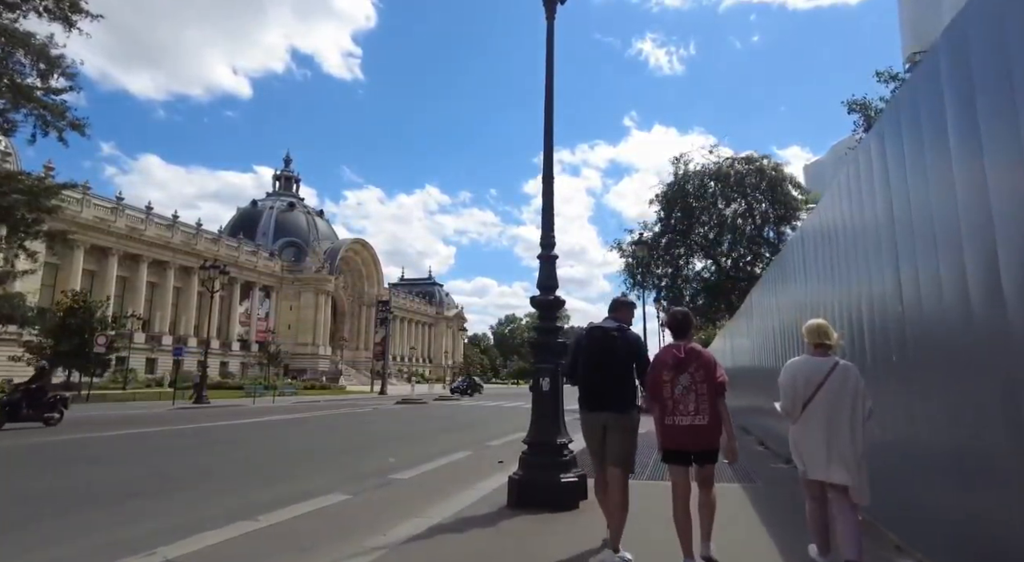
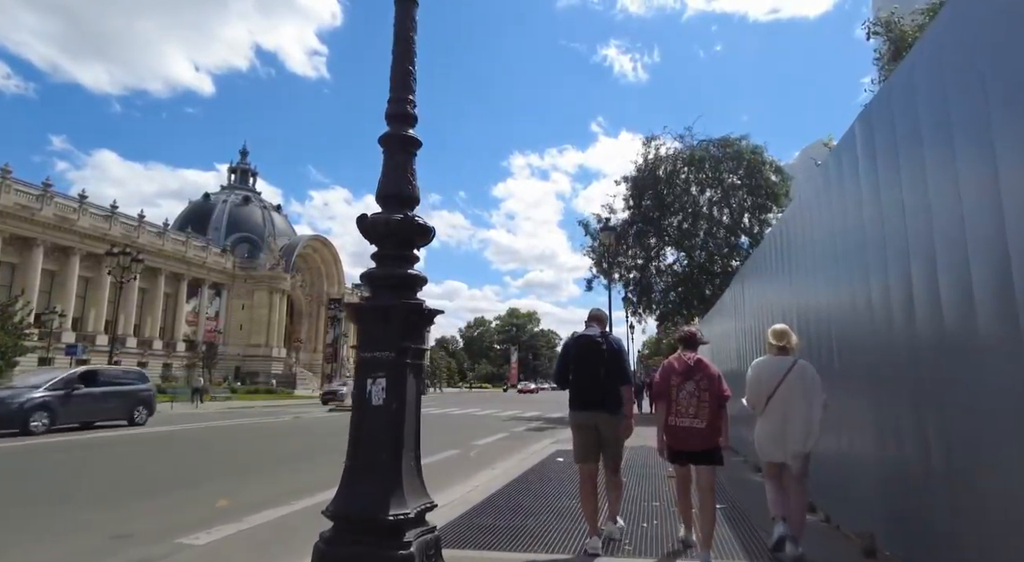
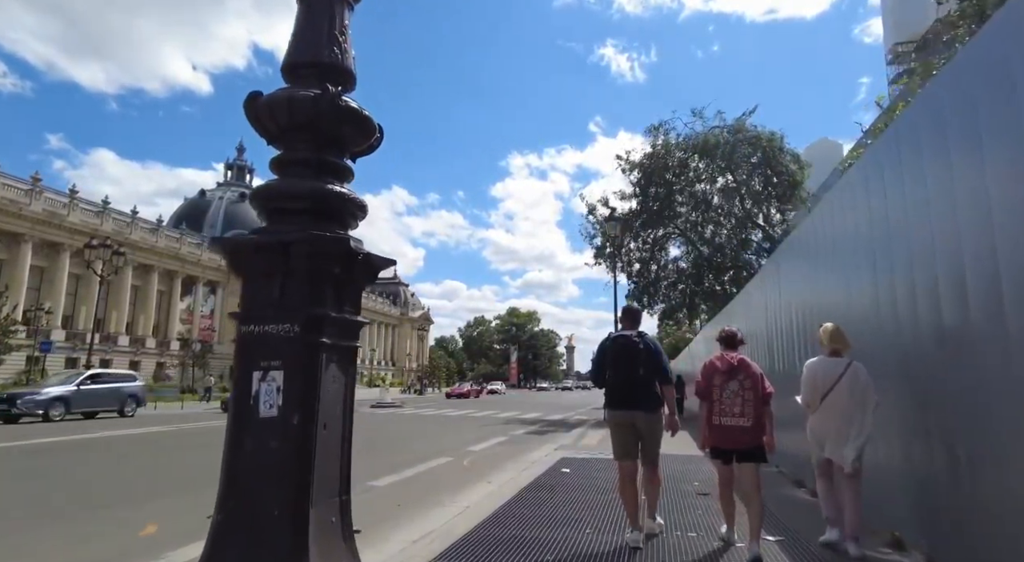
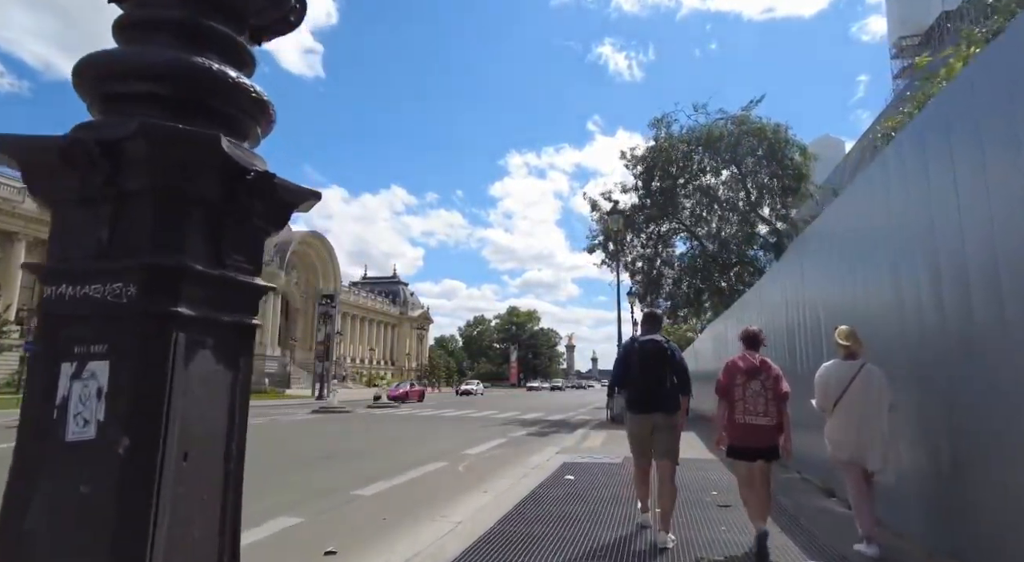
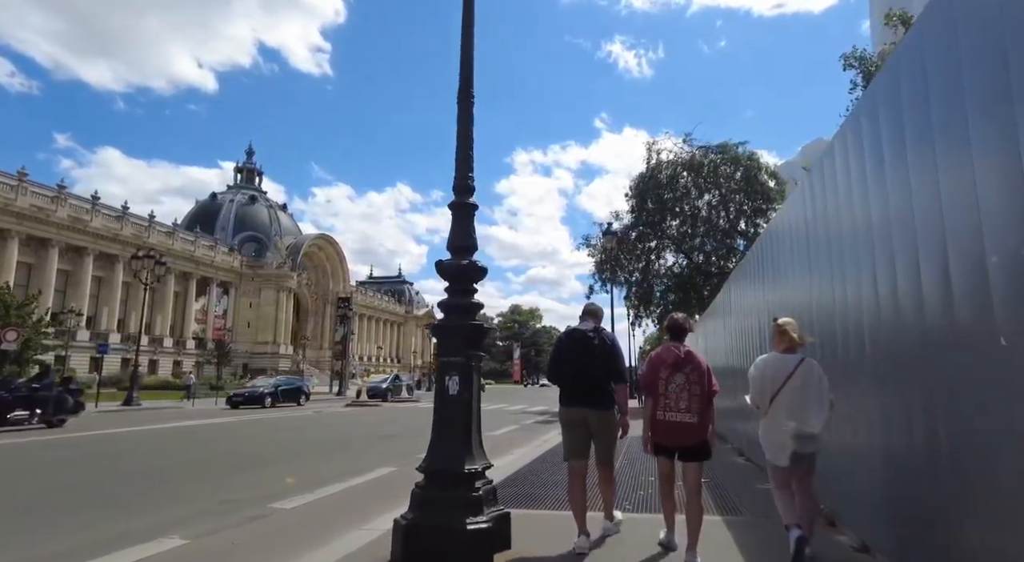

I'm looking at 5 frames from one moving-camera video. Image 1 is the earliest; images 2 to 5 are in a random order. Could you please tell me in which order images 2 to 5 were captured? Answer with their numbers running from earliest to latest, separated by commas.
5, 2, 3, 4
